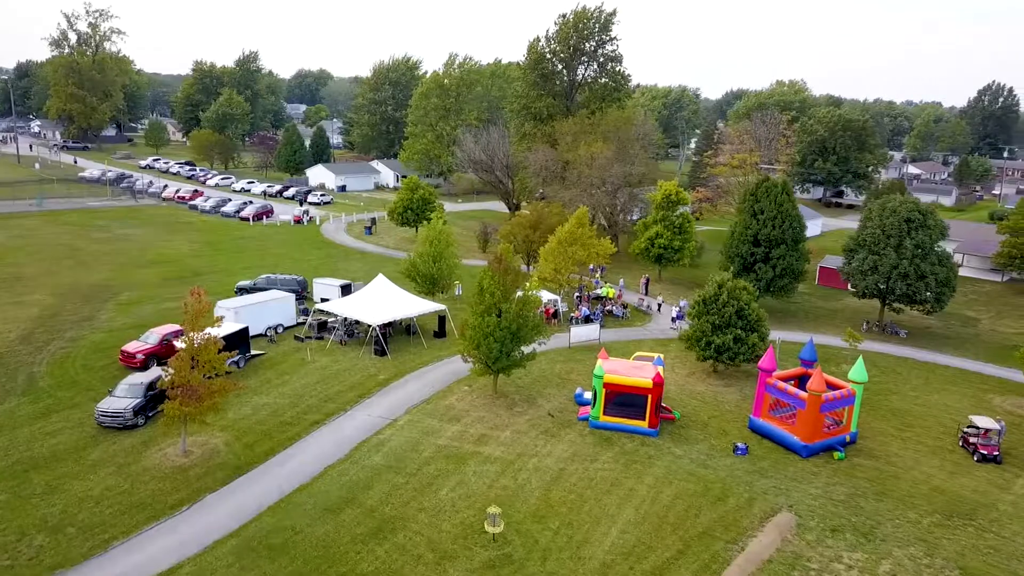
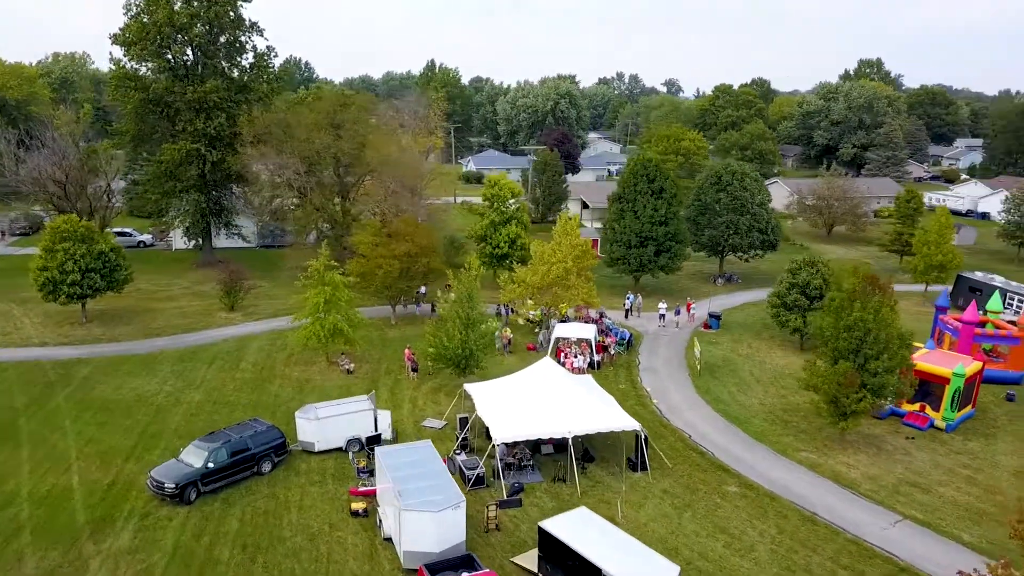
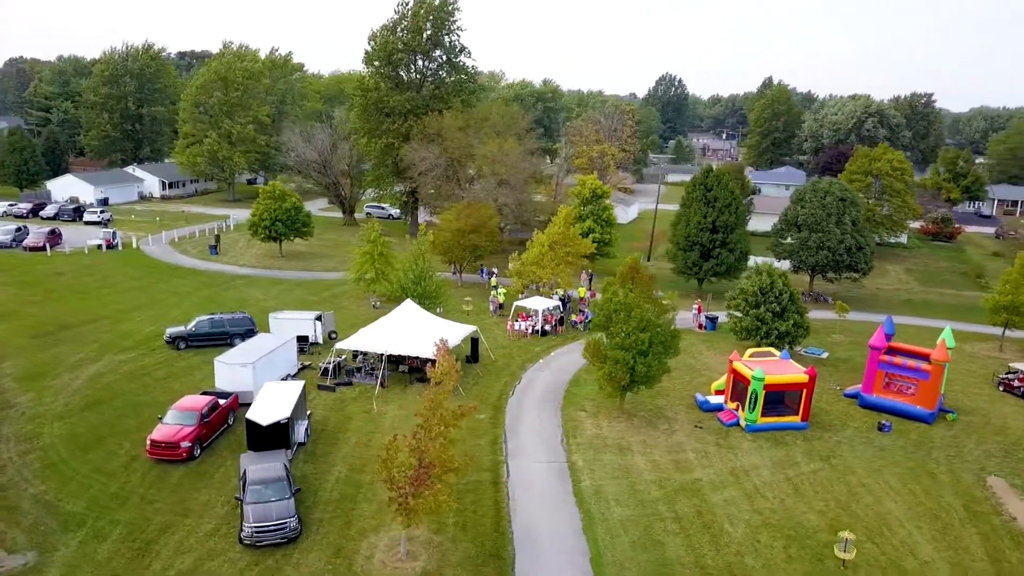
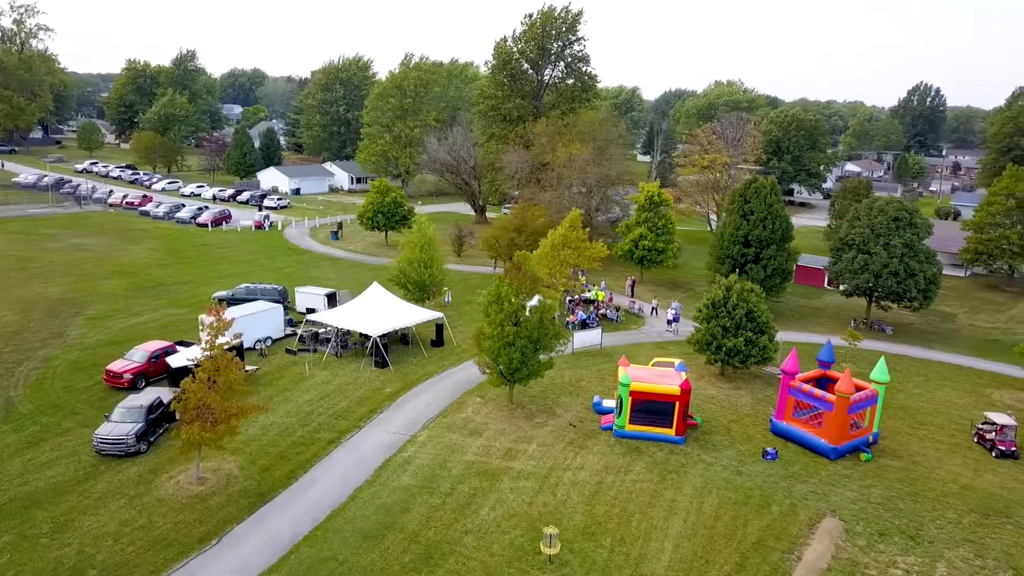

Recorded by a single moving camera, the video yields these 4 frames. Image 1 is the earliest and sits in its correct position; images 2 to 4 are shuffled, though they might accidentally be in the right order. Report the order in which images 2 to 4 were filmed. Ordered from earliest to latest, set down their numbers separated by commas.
4, 3, 2
